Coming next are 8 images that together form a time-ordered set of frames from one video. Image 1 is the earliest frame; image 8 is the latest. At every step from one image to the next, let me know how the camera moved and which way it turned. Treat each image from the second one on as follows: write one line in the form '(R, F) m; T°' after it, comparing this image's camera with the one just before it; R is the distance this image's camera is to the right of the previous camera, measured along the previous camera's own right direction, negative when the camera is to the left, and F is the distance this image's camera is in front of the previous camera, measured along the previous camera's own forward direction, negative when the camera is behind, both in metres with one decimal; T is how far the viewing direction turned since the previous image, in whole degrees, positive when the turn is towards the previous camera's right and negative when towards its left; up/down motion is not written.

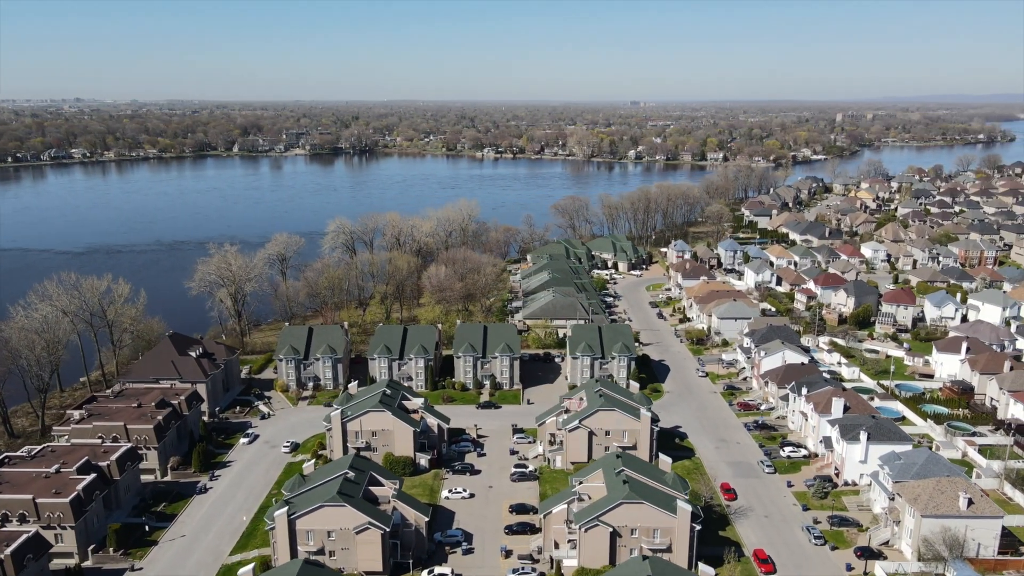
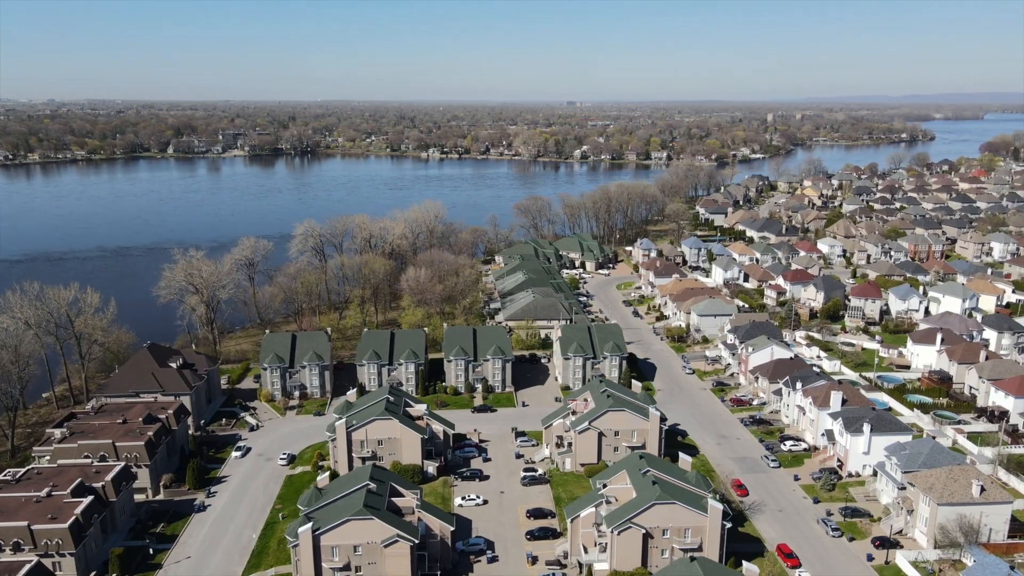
(-2.4, +0.5) m; +5°
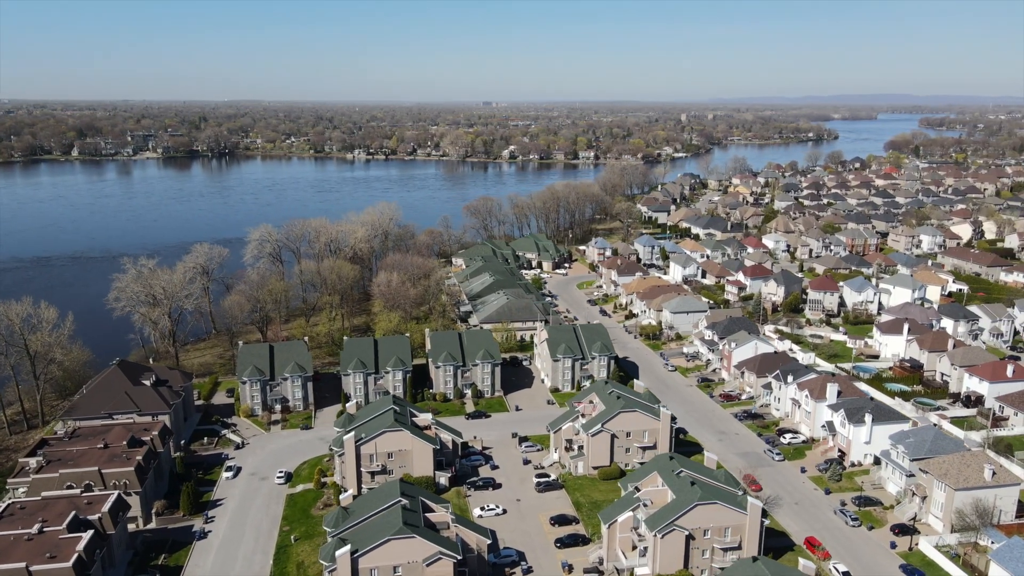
(-3.1, +0.8) m; +6°
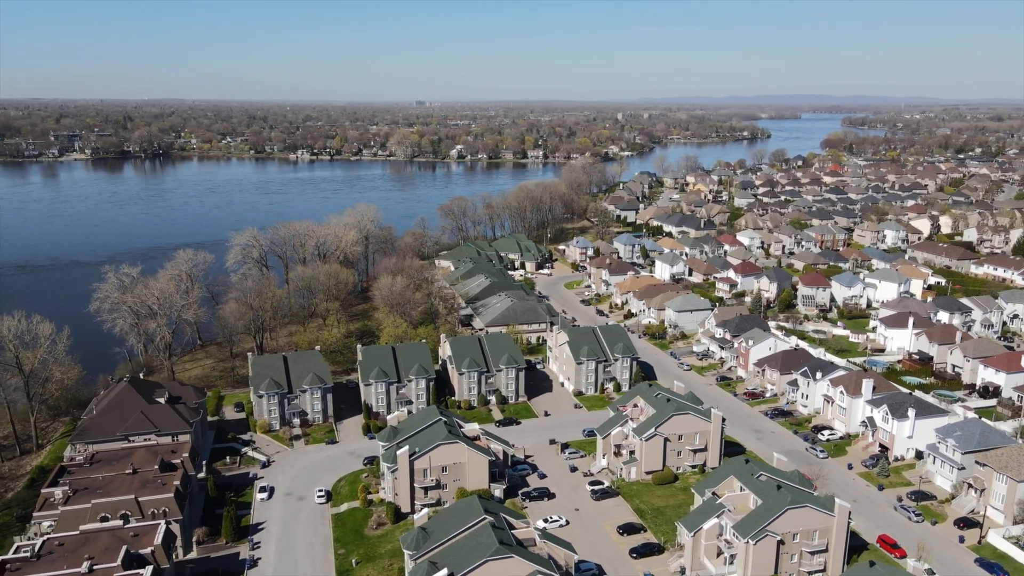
(-3.9, +1.1) m; +5°
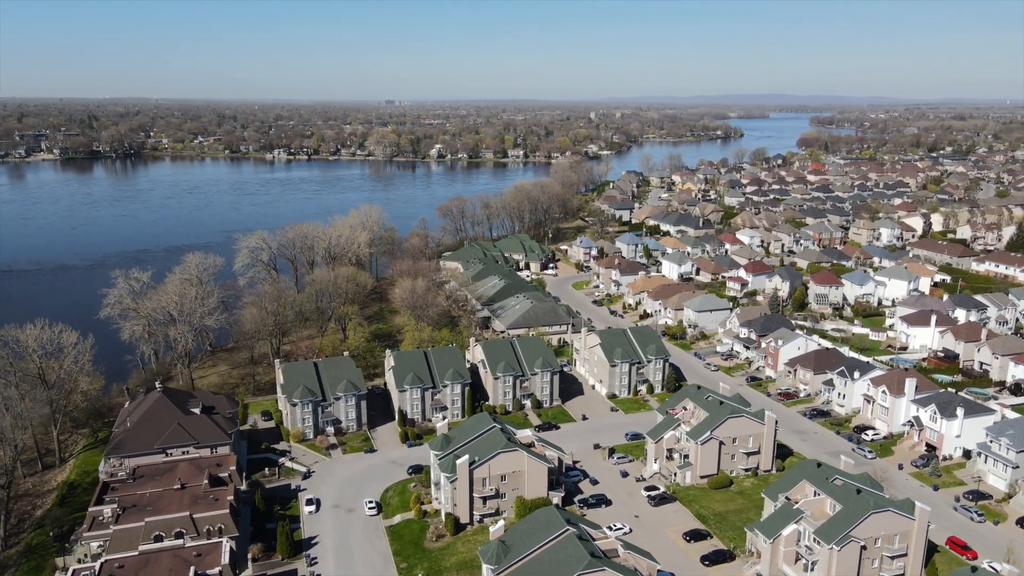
(-2.8, +0.7) m; +2°
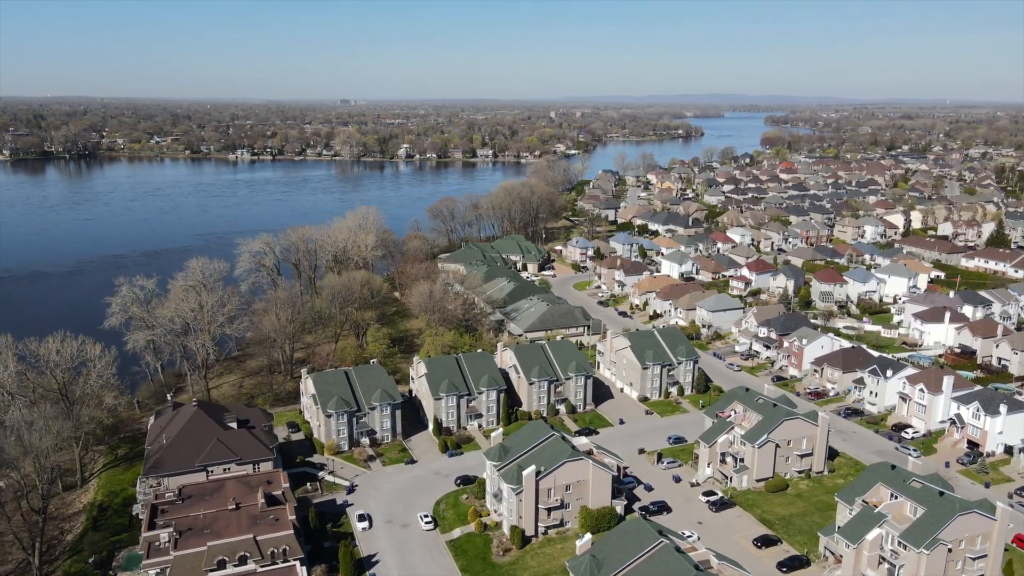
(-3.2, +0.8) m; +3°
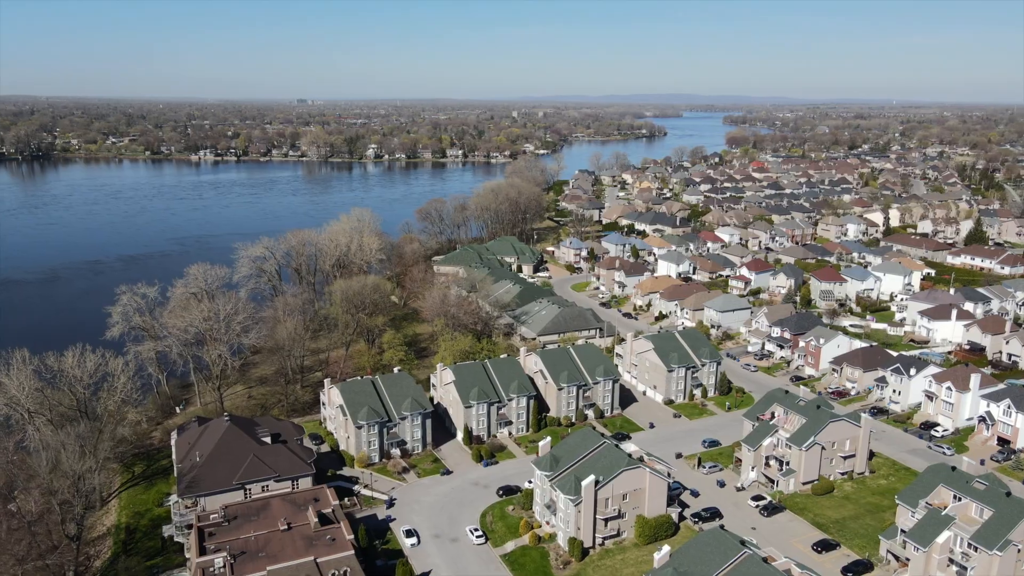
(-2.8, +0.7) m; +3°
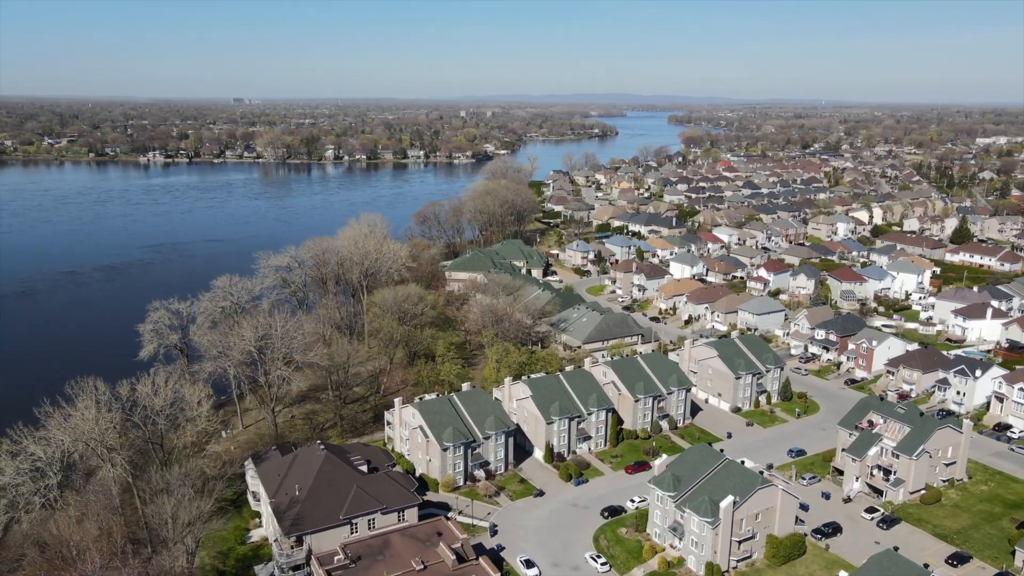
(-5.2, +1.5) m; +4°
